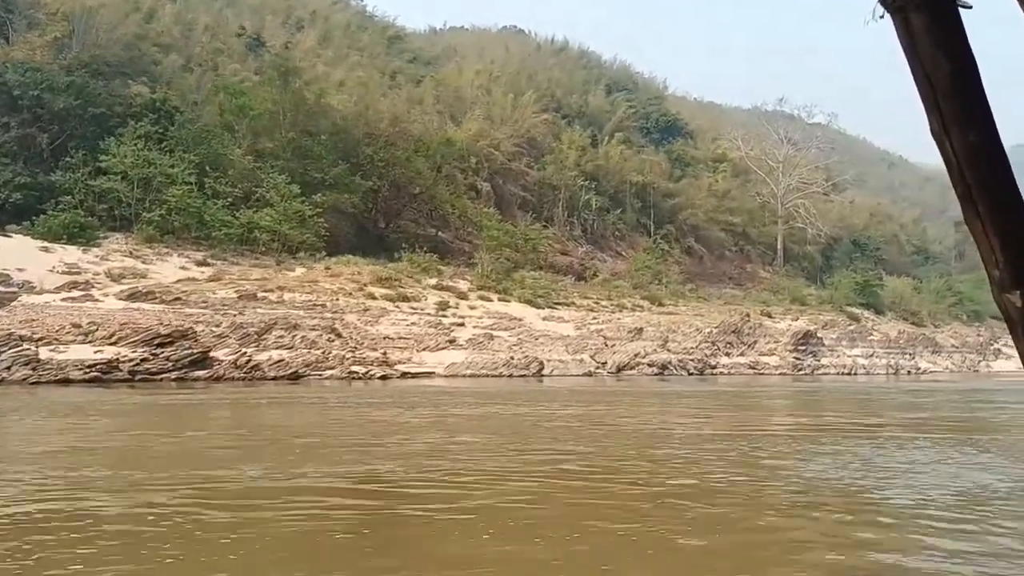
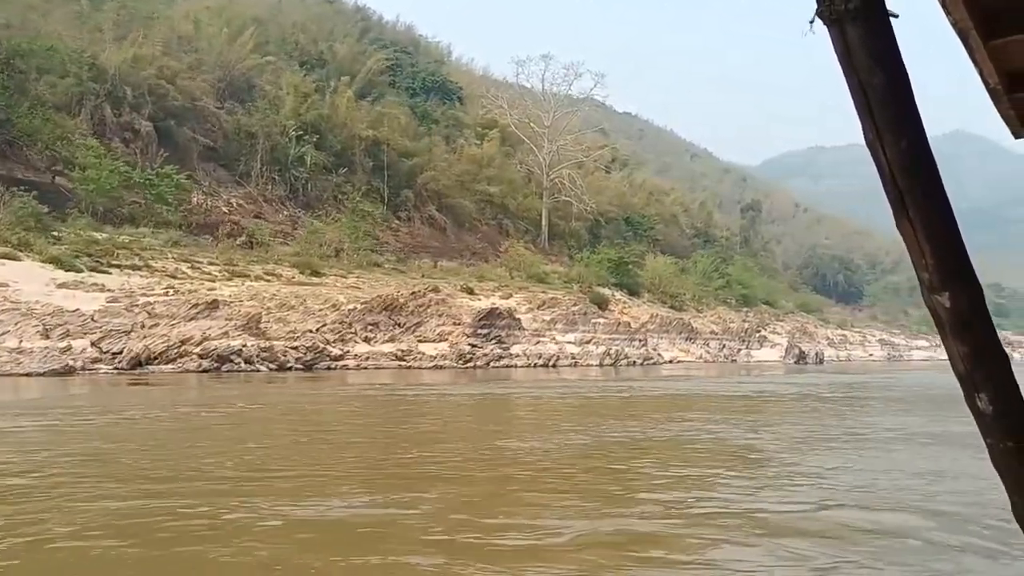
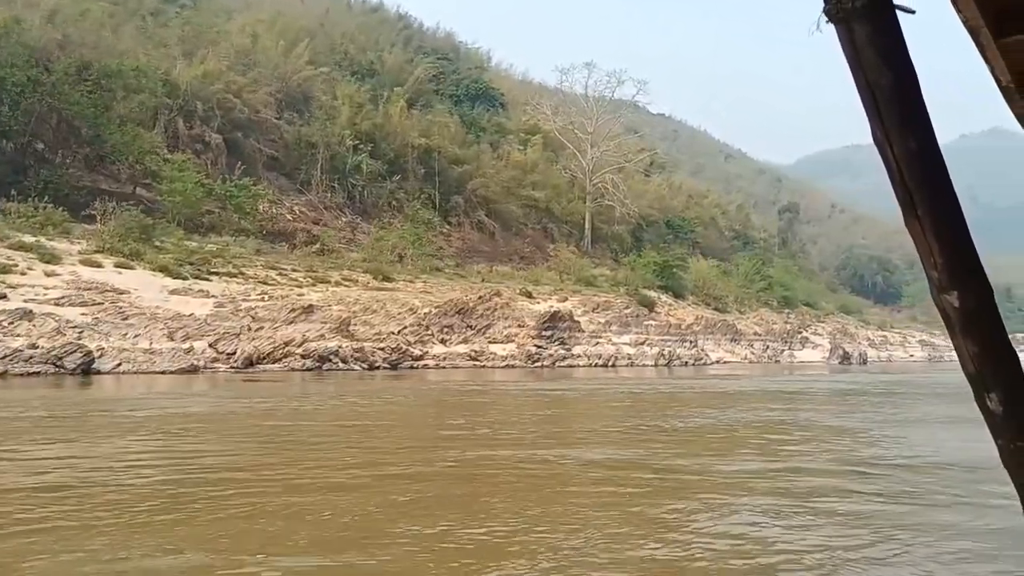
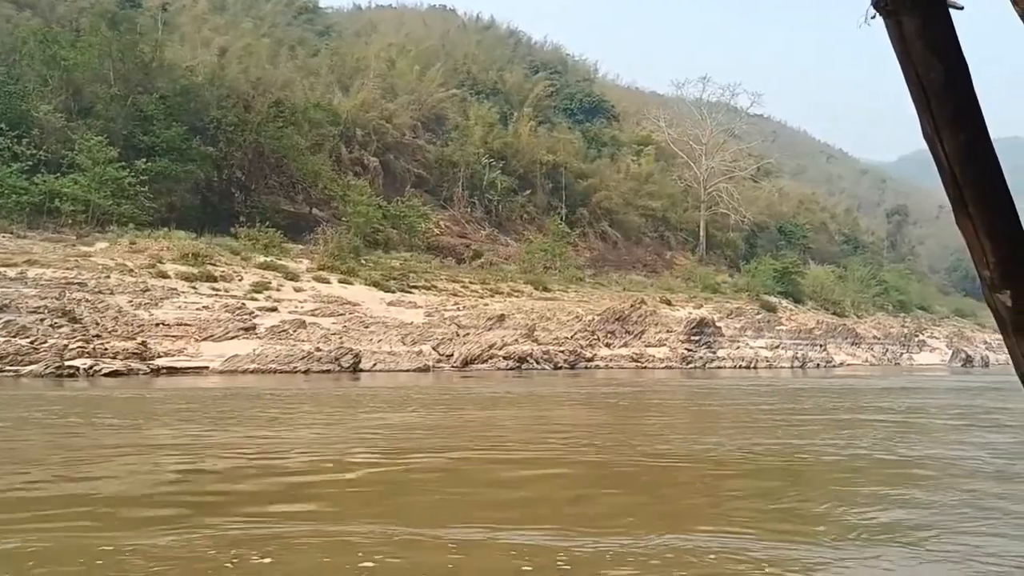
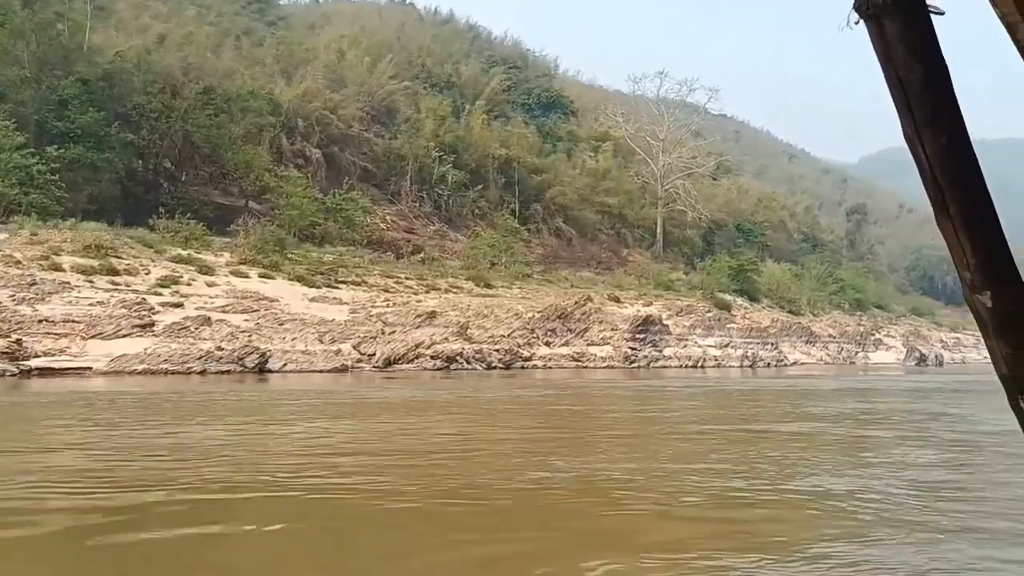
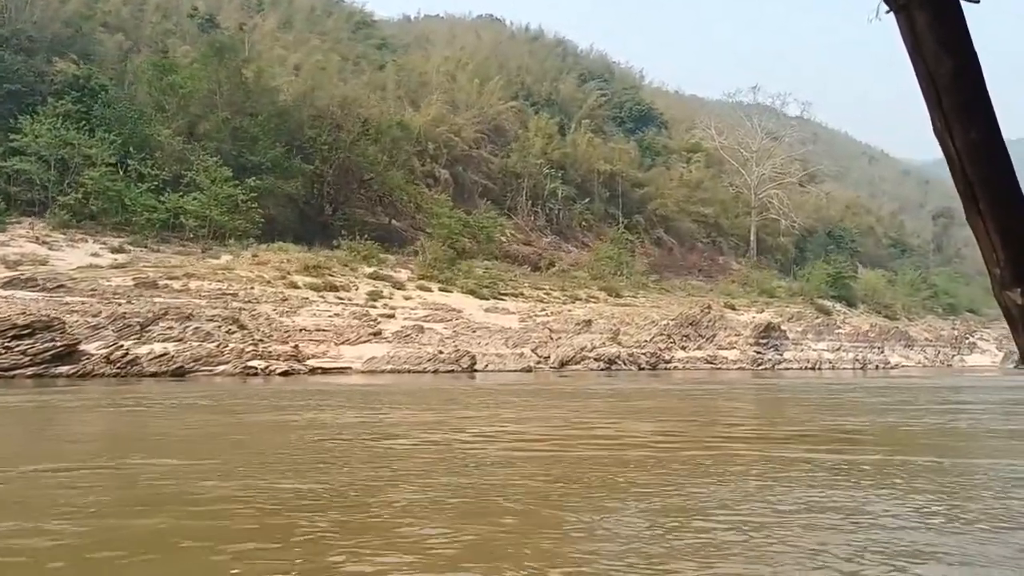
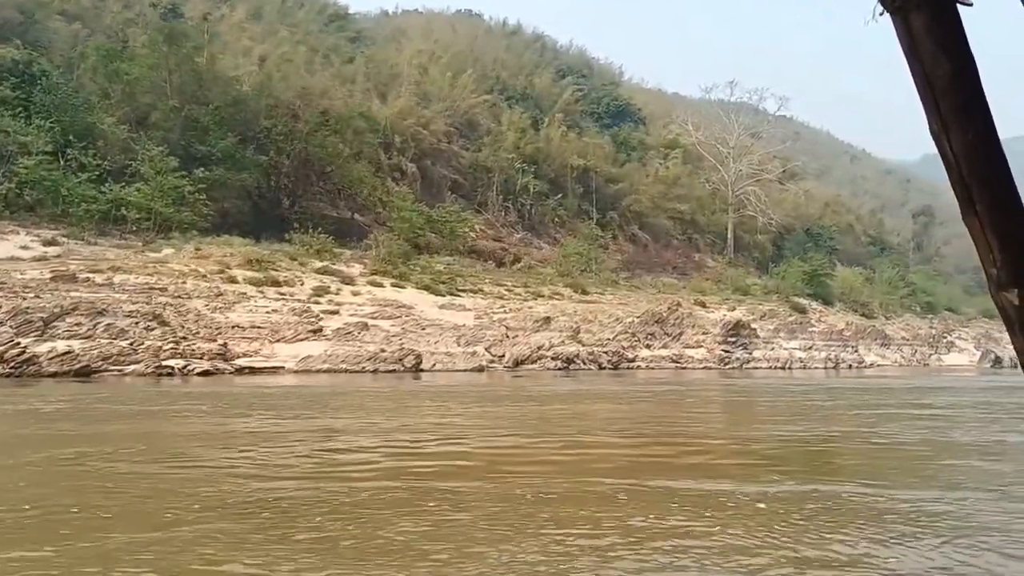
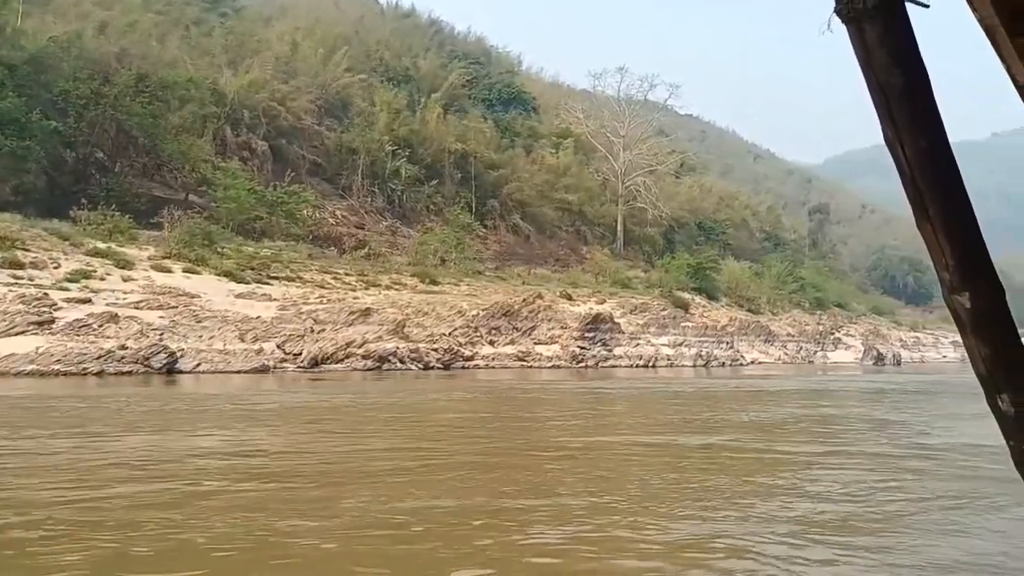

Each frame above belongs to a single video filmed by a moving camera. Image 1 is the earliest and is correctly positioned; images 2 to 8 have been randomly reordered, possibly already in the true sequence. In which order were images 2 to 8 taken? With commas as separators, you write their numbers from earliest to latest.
6, 7, 4, 5, 8, 3, 2
